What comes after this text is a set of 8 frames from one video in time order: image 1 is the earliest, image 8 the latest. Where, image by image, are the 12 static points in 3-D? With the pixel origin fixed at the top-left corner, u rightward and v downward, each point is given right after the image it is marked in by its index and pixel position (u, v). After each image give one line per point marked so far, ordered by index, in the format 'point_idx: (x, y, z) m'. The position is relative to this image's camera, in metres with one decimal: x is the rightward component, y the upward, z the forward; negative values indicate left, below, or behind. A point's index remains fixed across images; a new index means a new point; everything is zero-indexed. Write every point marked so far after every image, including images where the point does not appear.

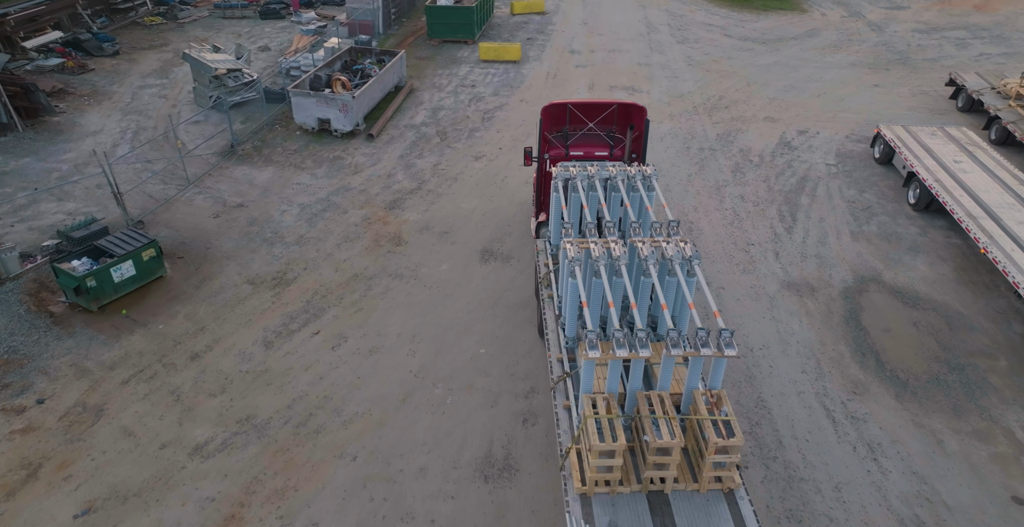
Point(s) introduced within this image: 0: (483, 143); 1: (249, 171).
0: (-0.8, +3.2, +17.3) m
1: (-6.4, +2.2, +15.6) m
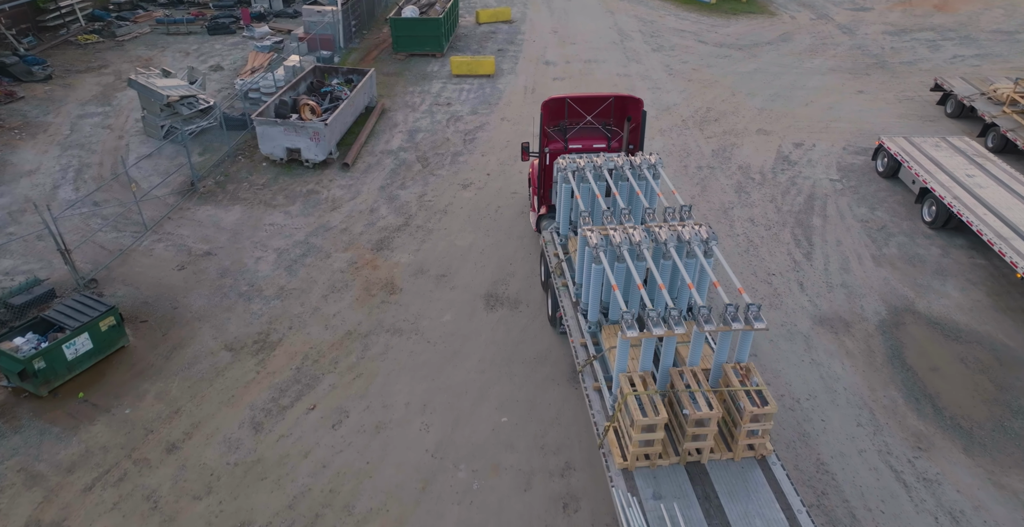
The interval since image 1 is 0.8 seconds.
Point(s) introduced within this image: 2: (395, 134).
0: (-1.1, +2.4, +16.2) m
1: (-6.5, +1.1, +14.1) m
2: (-3.2, +3.6, +17.9) m
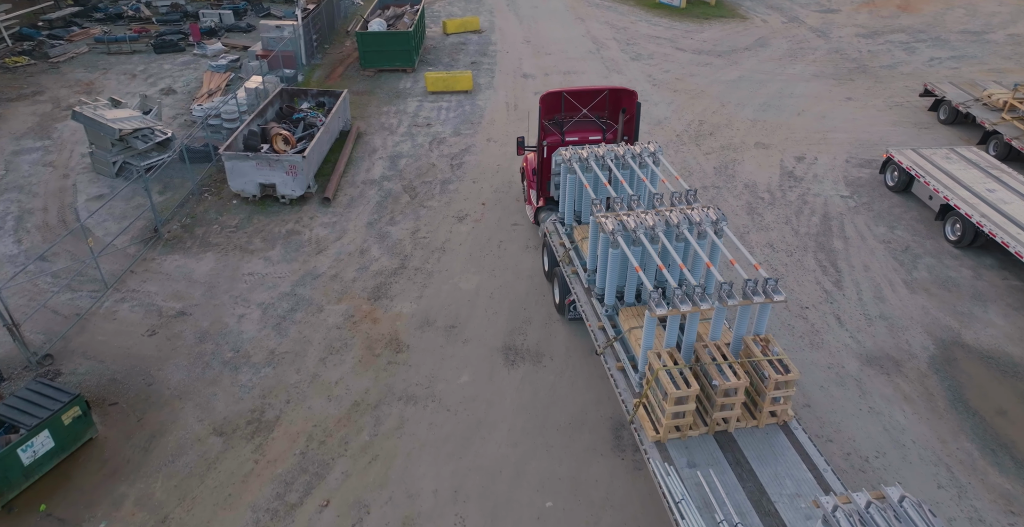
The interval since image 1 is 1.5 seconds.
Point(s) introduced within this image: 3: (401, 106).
0: (-1.2, +1.5, +15.0) m
1: (-6.4, 0.0, +12.6) m
2: (-3.5, +2.6, +16.6) m
3: (-3.4, +4.8, +19.9) m
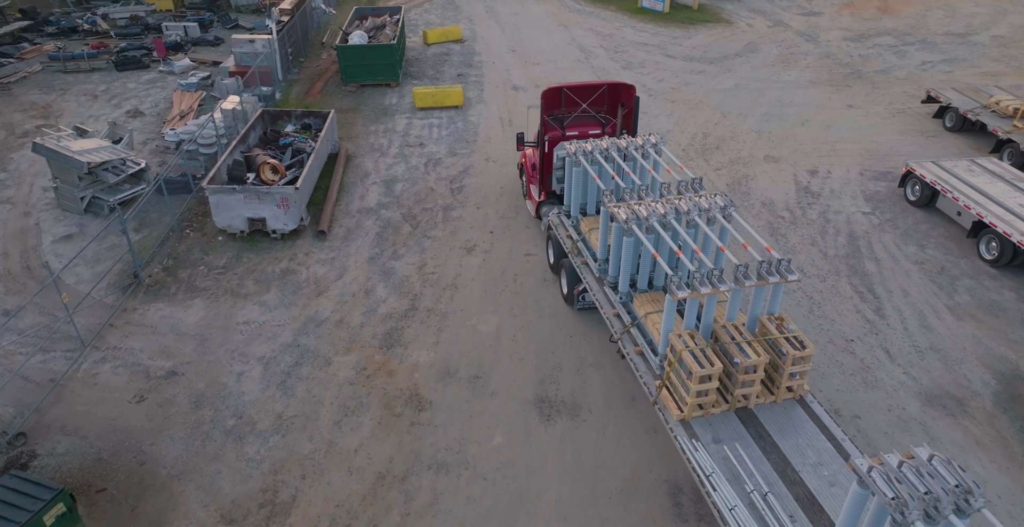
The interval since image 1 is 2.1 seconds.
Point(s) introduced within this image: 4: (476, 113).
0: (-1.0, +0.8, +14.0) m
1: (-6.0, -0.8, +11.3) m
2: (-3.4, +1.8, +15.5) m
3: (-3.6, +4.1, +18.9) m
4: (-1.1, +4.6, +19.7) m
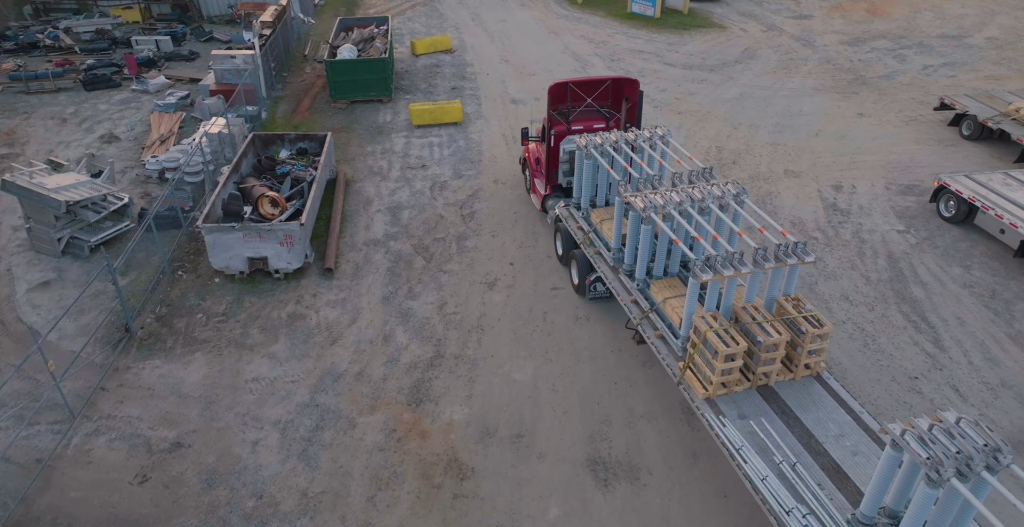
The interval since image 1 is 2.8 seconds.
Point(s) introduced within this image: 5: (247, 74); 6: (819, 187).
0: (-0.6, +0.1, +13.1) m
1: (-5.5, -1.7, +10.2) m
2: (-3.1, +1.1, +14.5) m
3: (-3.4, +3.3, +17.8) m
4: (-1.0, +3.9, +18.7) m
5: (-8.1, +5.8, +19.8) m
6: (+7.3, +1.8, +15.3) m
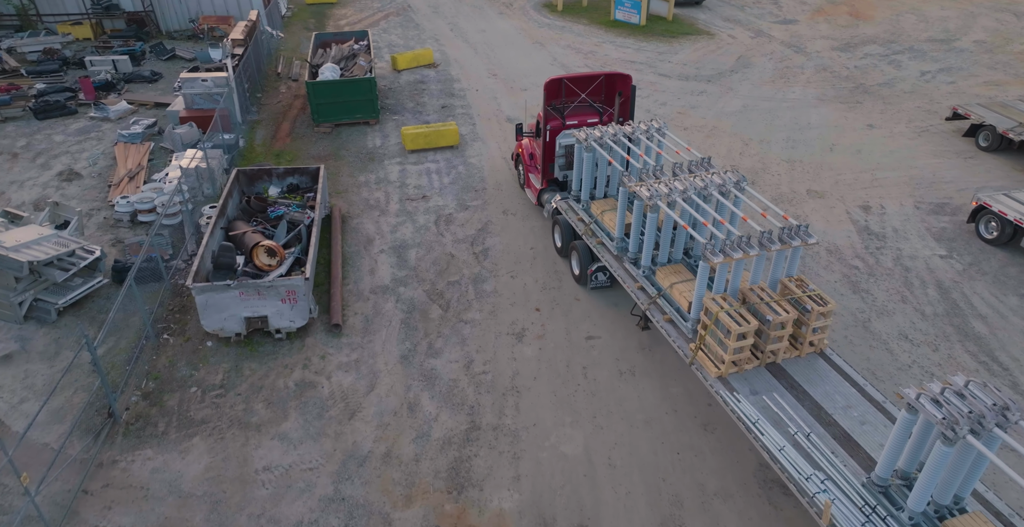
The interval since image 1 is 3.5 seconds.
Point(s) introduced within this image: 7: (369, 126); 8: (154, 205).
0: (-0.1, -0.7, +11.9) m
1: (-4.8, -2.7, +8.7) m
2: (-2.8, +0.1, +13.2) m
3: (-3.3, +2.3, +16.5) m
4: (-1.0, +3.0, +17.5) m
5: (-8.2, +4.6, +18.2) m
6: (+7.5, +1.3, +14.6) m
7: (-4.2, +4.1, +19.2) m
8: (-7.8, +1.3, +14.1) m
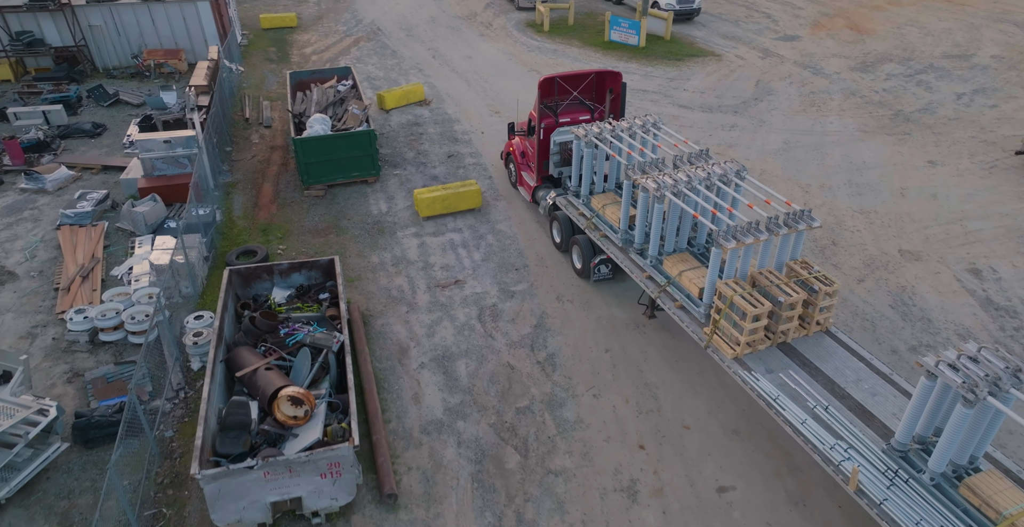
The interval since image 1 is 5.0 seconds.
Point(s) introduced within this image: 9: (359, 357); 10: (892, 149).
0: (+1.2, -2.5, +9.3) m
1: (-3.1, -4.7, +5.9) m
2: (-1.5, -1.8, +10.4) m
3: (-2.5, +0.3, +13.7) m
4: (-0.2, +1.1, +14.9) m
5: (-7.5, +2.4, +15.1) m
6: (+8.6, -0.2, +12.6) m
7: (-3.6, +2.0, +16.3) m
8: (-6.7, -1.0, +11.0) m
9: (-2.5, -1.6, +10.5) m
10: (+10.3, +3.1, +17.5) m
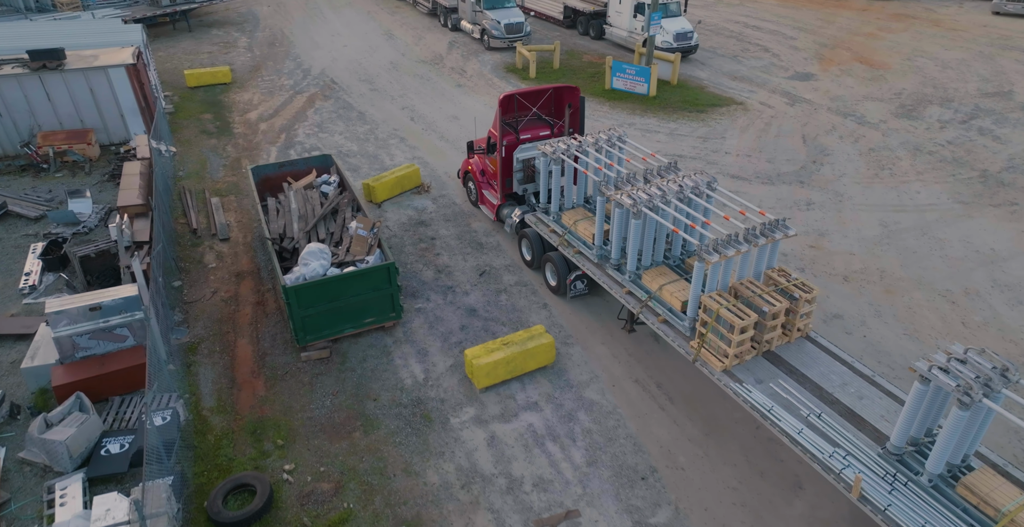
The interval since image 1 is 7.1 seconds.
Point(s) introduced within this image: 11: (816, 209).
0: (+3.6, -5.3, +5.4) m
1: (-0.1, -7.7, +1.5) m
2: (+0.7, -4.8, +6.2) m
3: (-0.7, -2.8, +9.4) m
4: (+1.3, -1.9, +10.9) m
5: (-6.1, -1.2, +10.2) m
6: (+10.3, -2.5, +9.5) m
7: (-2.3, -1.3, +11.9) m
8: (-4.6, -4.3, +6.3) m
9: (-0.3, -4.6, +6.2) m
10: (+11.3, +0.8, +14.6) m
11: (+7.4, +1.4, +15.8) m
